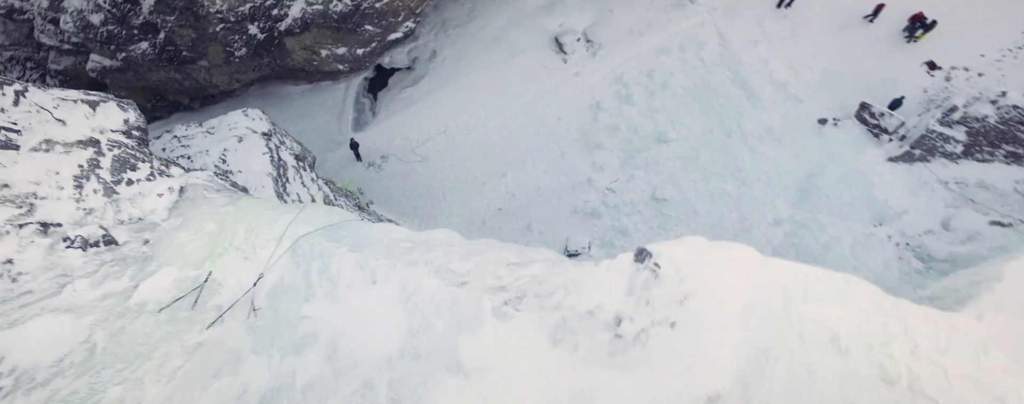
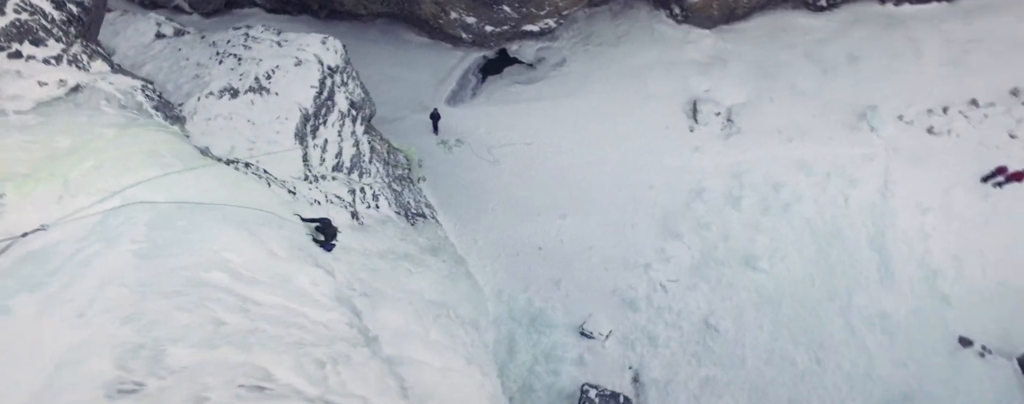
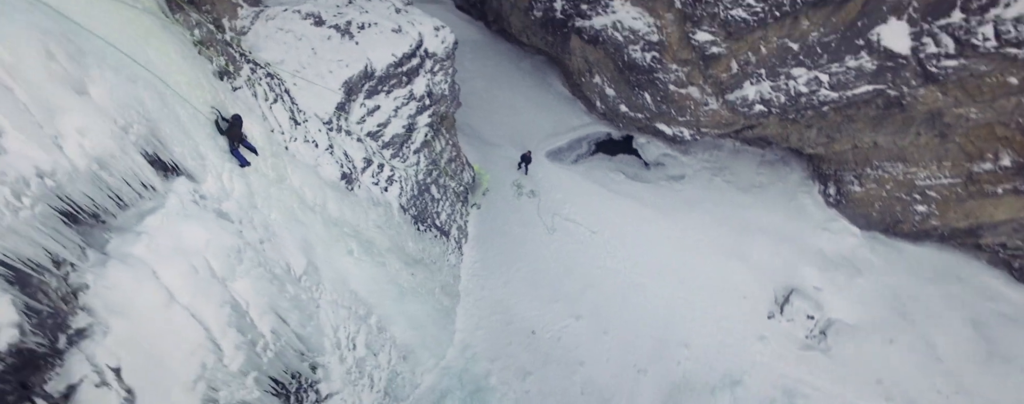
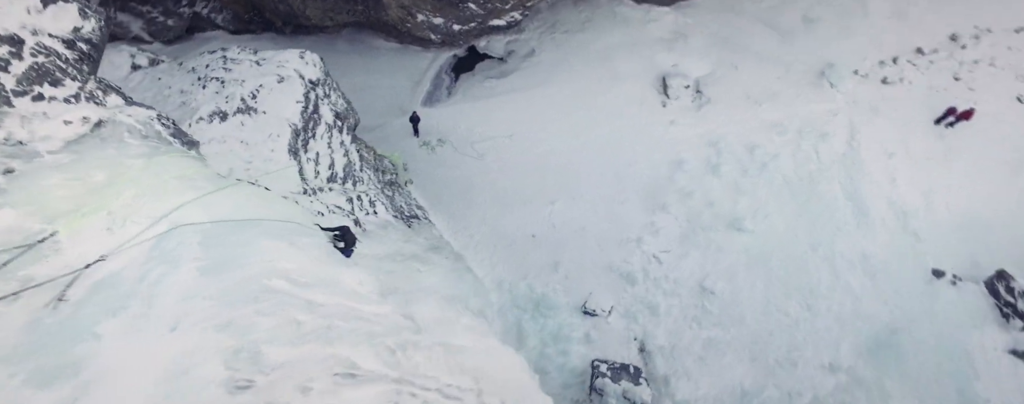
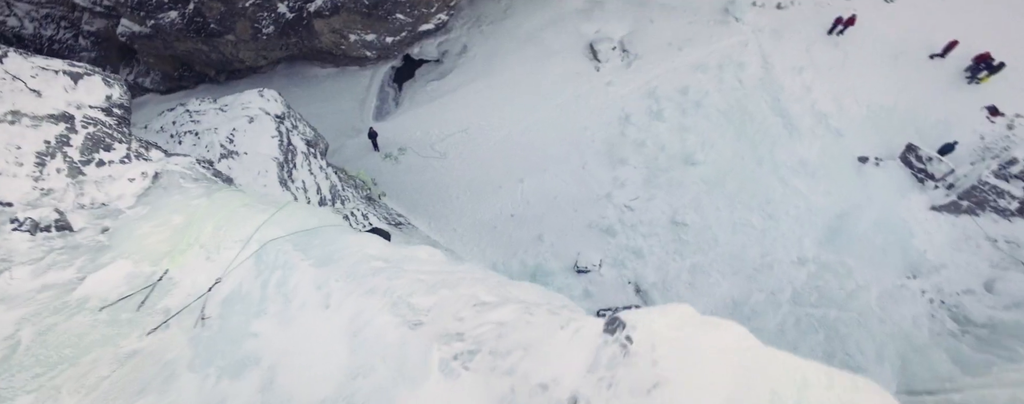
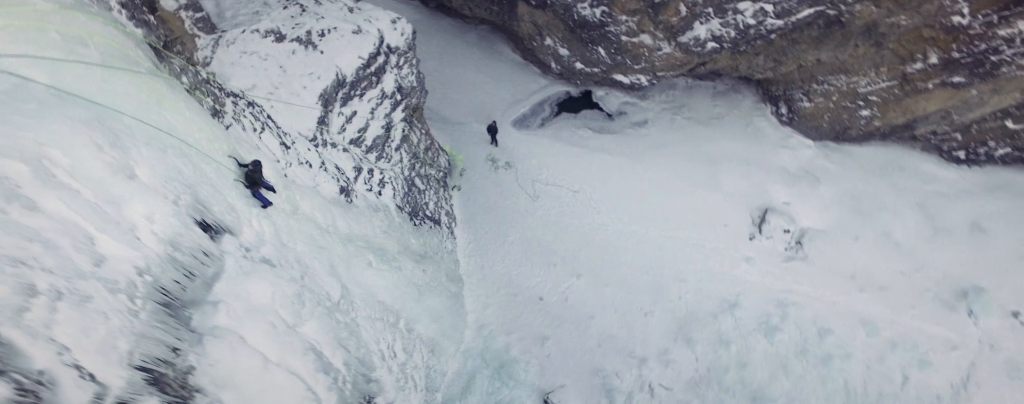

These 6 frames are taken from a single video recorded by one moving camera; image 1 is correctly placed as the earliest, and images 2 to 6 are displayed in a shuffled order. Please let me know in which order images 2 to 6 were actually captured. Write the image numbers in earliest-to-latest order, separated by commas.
5, 4, 2, 6, 3
